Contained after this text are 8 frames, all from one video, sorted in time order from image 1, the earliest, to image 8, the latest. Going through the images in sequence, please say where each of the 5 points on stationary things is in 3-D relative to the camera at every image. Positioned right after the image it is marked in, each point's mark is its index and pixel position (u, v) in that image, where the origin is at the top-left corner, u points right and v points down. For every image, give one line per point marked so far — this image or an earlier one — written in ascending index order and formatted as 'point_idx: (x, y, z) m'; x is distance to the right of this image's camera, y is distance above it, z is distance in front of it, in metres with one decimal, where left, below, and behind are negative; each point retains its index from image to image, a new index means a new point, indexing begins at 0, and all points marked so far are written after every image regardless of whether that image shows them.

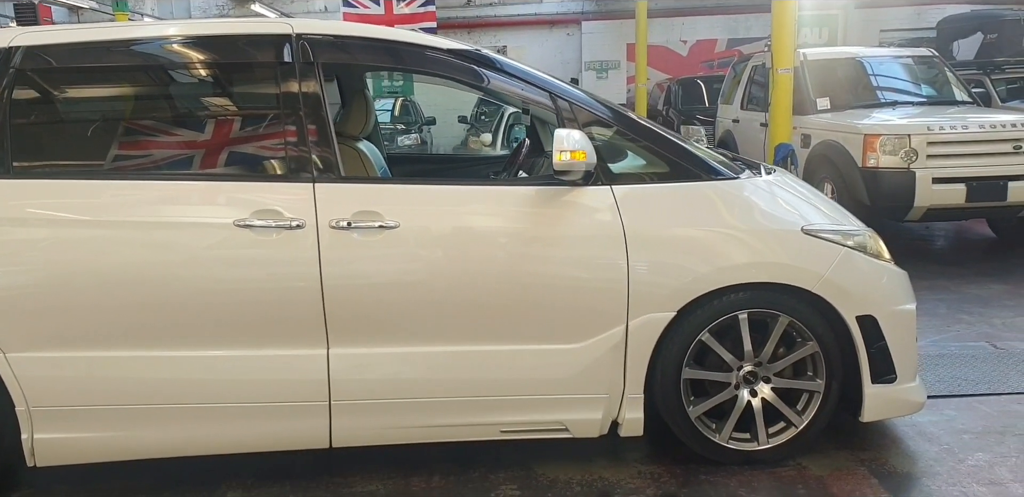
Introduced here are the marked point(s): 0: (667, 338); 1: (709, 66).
0: (+0.5, -0.3, +2.7) m
1: (+3.8, +3.5, +15.1) m
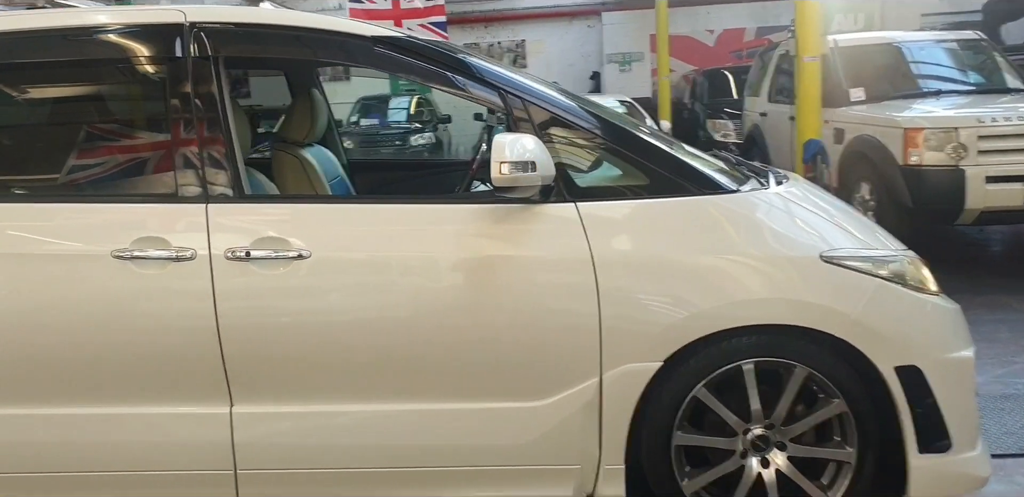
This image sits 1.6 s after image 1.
0: (+0.4, -0.4, +2.2) m
1: (+4.1, +3.5, +14.4) m
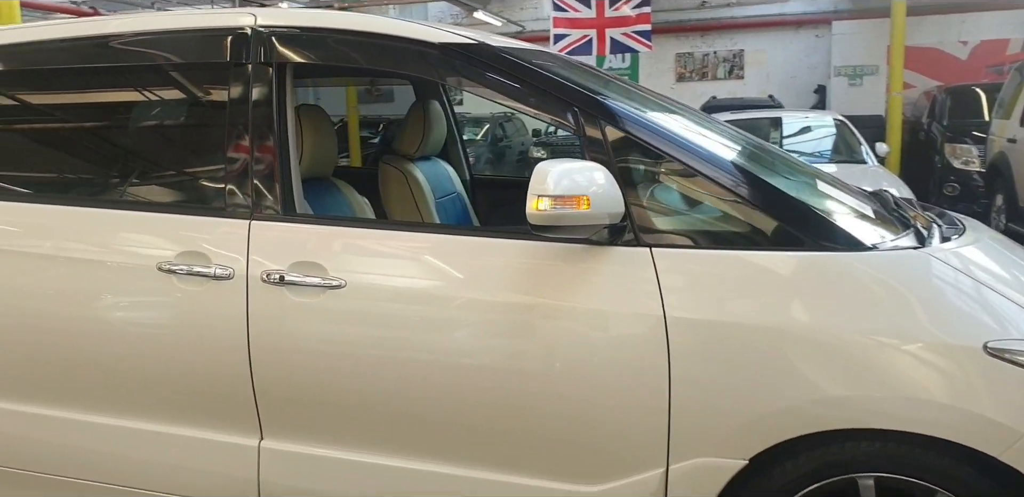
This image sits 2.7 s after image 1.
0: (+0.5, -0.5, +1.7) m
1: (+7.7, +2.8, +12.4) m
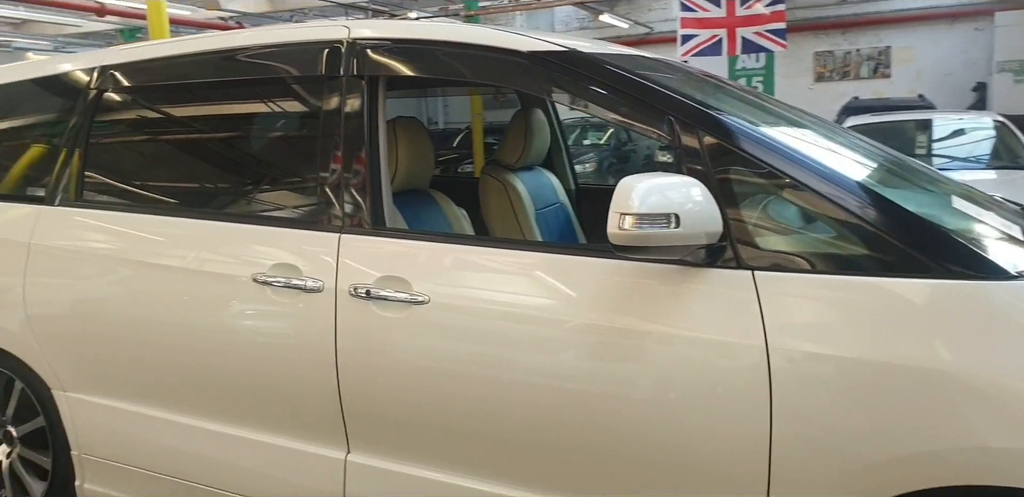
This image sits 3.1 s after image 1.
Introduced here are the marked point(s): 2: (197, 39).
0: (+0.7, -0.6, +1.5) m
1: (+9.5, +2.6, +11.0) m
2: (-1.1, +0.7, +2.7) m
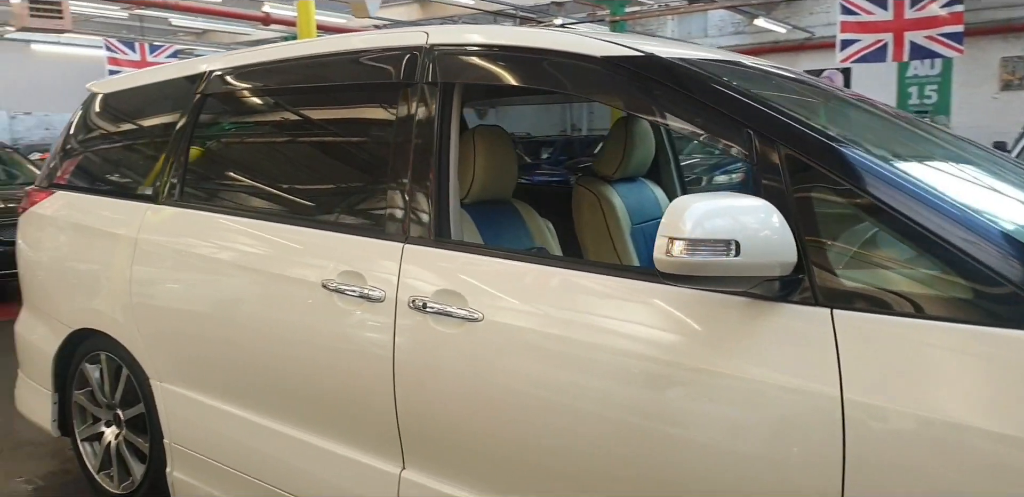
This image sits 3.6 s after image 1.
0: (+0.7, -0.7, +1.3) m
1: (+11.3, +2.0, +8.9) m
2: (-0.7, +0.7, +2.7) m
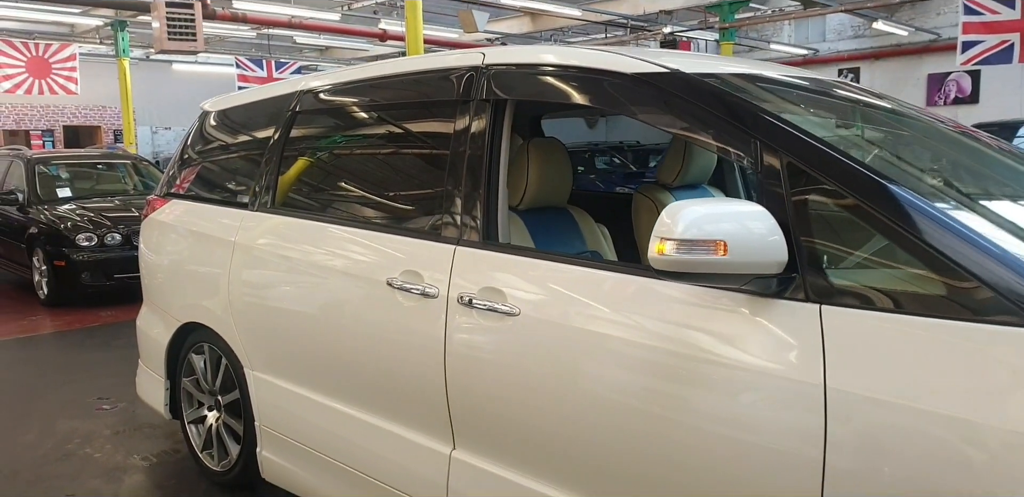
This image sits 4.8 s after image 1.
0: (+0.7, -0.7, +1.3) m
1: (+12.3, +1.8, +7.4) m
2: (-0.5, +0.7, +2.9) m
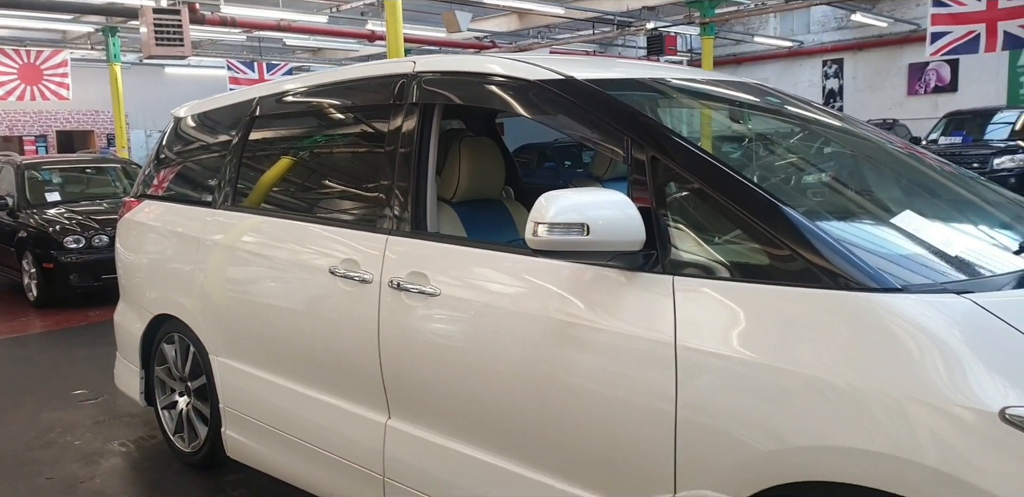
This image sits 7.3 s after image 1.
0: (+0.5, -0.6, +1.5) m
1: (+12.1, +2.1, +7.6) m
2: (-0.7, +0.7, +3.1) m
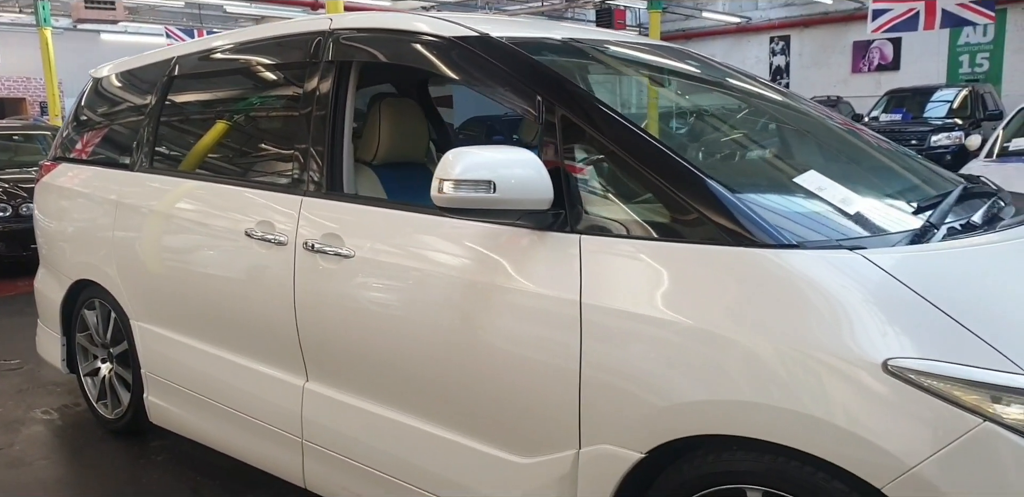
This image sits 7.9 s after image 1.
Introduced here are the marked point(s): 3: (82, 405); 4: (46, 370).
0: (+0.3, -0.5, +1.5) m
1: (+11.5, +2.3, +8.2) m
2: (-1.0, +0.8, +3.0) m
3: (-2.2, -0.8, +4.0) m
4: (-2.7, -0.7, +4.6) m
